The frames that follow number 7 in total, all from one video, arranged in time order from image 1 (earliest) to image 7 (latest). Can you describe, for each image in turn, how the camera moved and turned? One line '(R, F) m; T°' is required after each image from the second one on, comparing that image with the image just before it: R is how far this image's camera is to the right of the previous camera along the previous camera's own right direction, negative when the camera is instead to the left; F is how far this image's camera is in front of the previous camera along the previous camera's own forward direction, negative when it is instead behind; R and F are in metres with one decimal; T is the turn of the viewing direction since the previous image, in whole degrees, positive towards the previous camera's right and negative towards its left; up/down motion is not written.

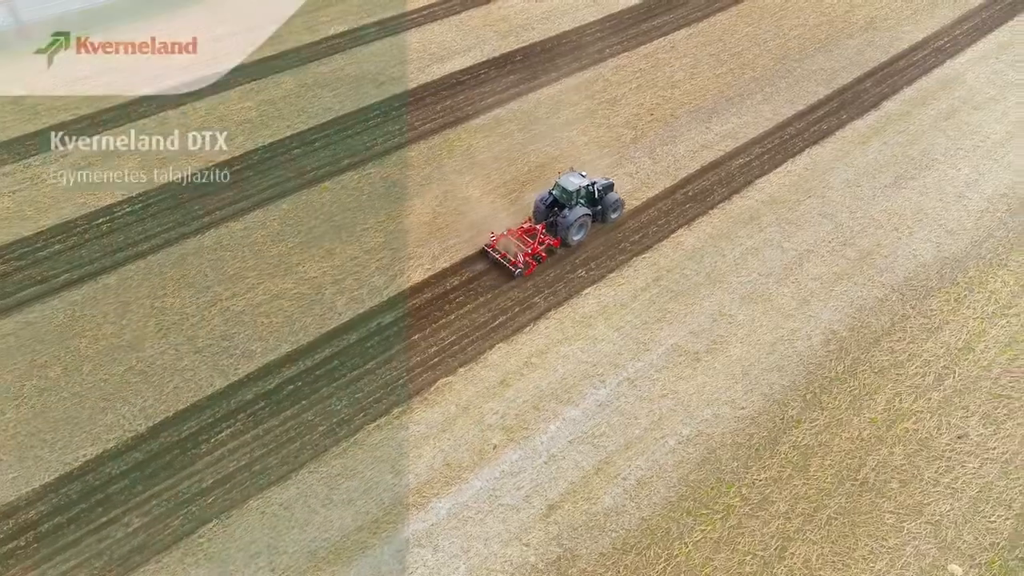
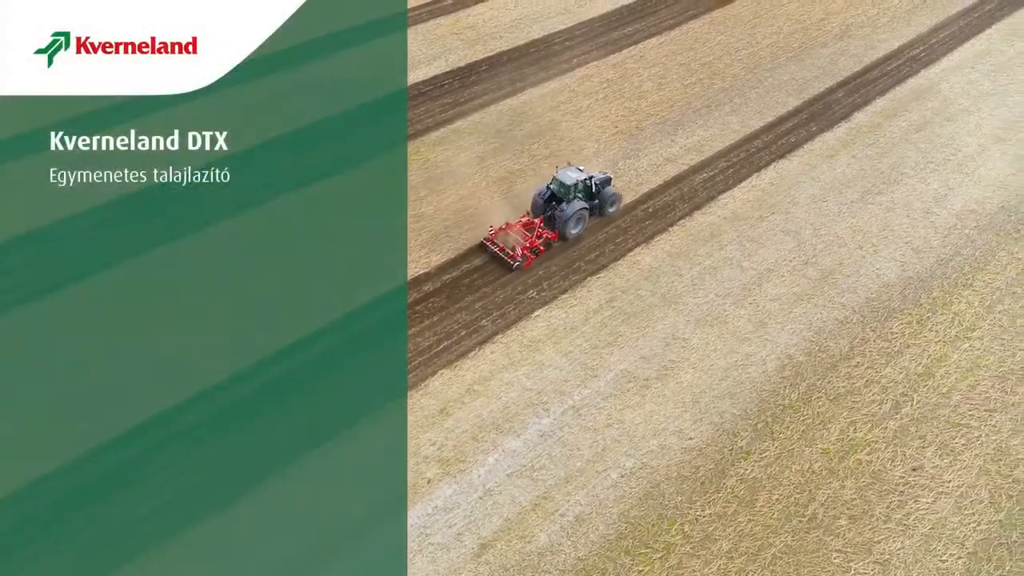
(+1.2, +0.5) m; 0°
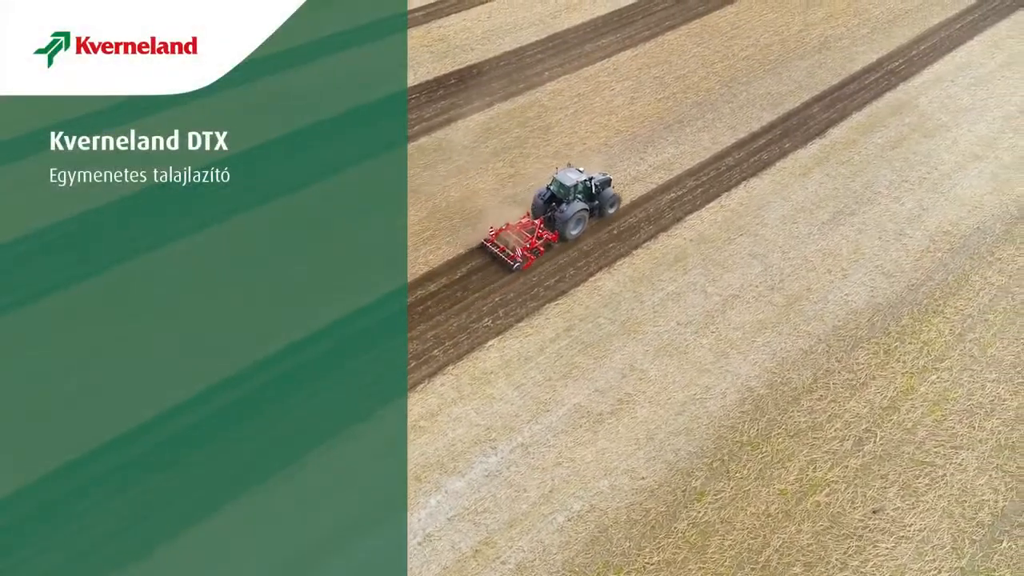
(+1.0, +0.6) m; 0°
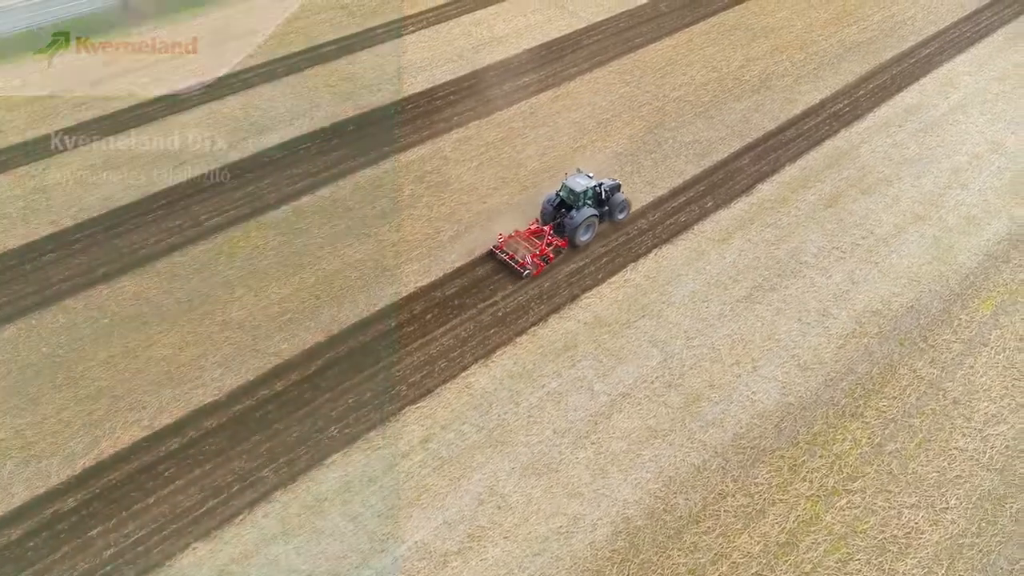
(+2.9, +2.2) m; 0°
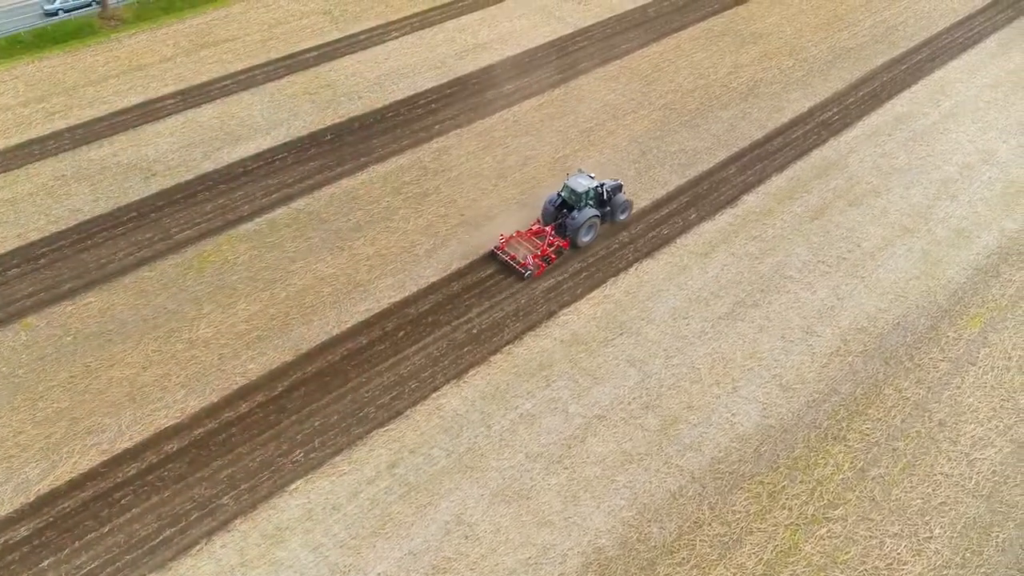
(+0.6, +0.5) m; 0°
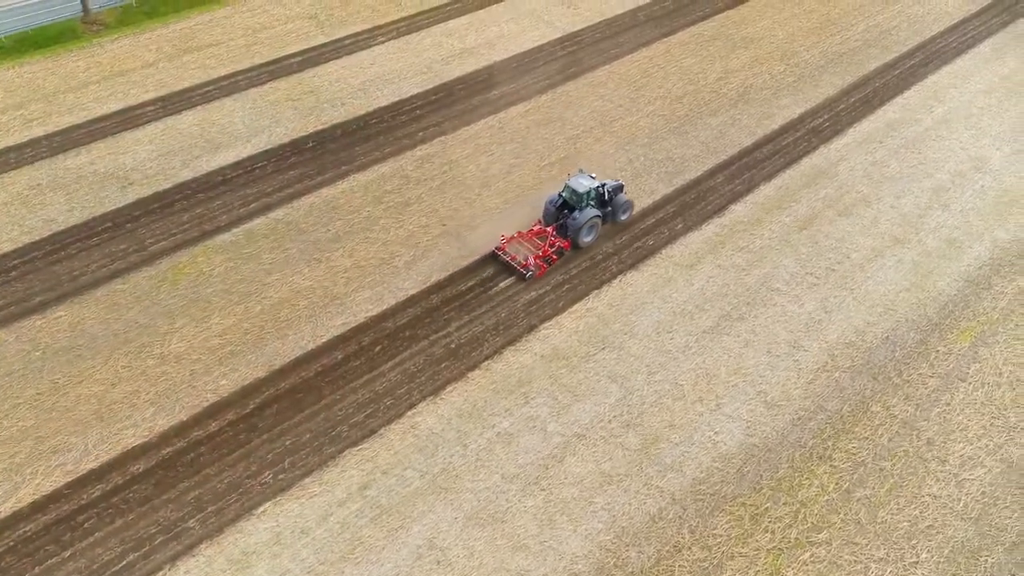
(+0.5, +0.4) m; 0°
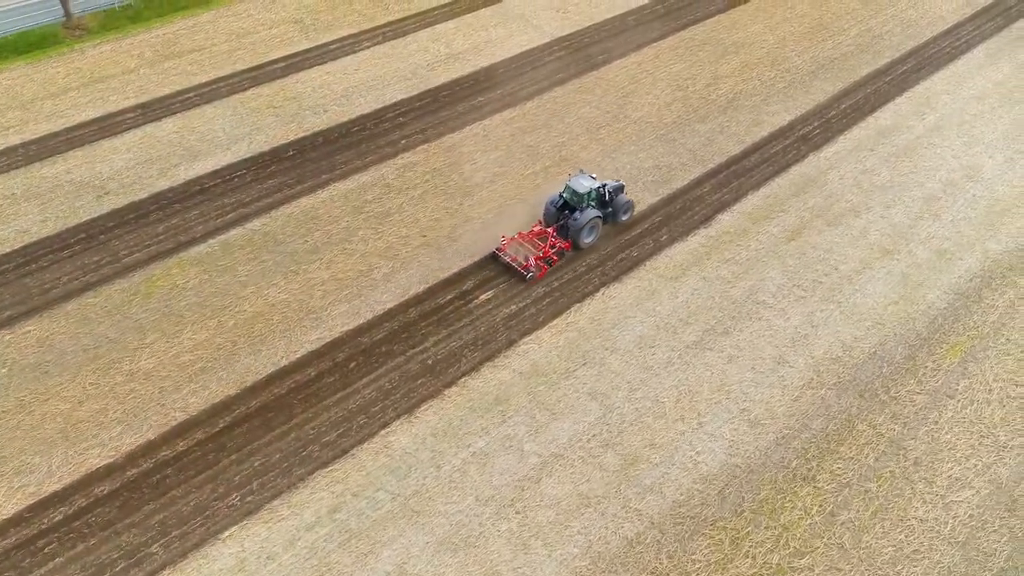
(+0.5, +0.4) m; 0°
